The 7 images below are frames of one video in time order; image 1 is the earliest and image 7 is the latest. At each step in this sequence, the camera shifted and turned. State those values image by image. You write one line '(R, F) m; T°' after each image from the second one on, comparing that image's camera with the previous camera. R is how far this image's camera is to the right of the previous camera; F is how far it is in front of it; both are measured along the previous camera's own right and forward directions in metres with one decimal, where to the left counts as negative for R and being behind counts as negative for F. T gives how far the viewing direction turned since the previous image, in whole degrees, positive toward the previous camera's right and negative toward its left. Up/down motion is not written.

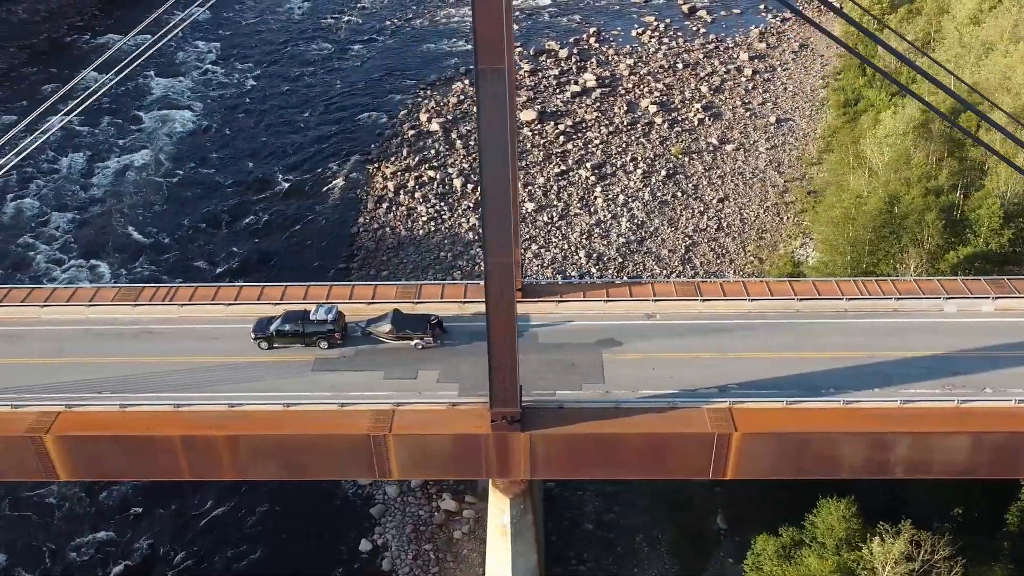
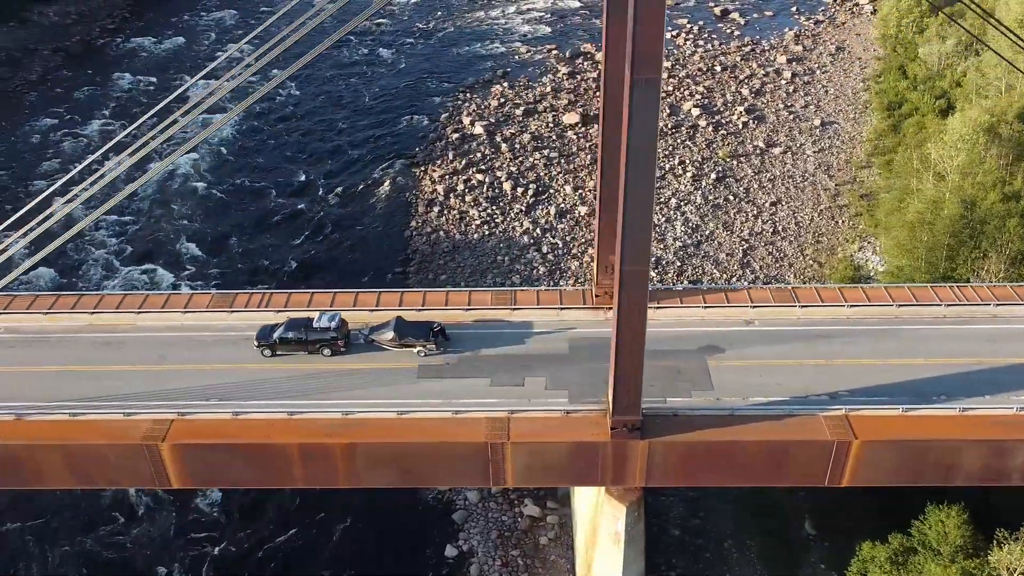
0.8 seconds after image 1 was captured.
(-2.7, 0.0) m; 0°
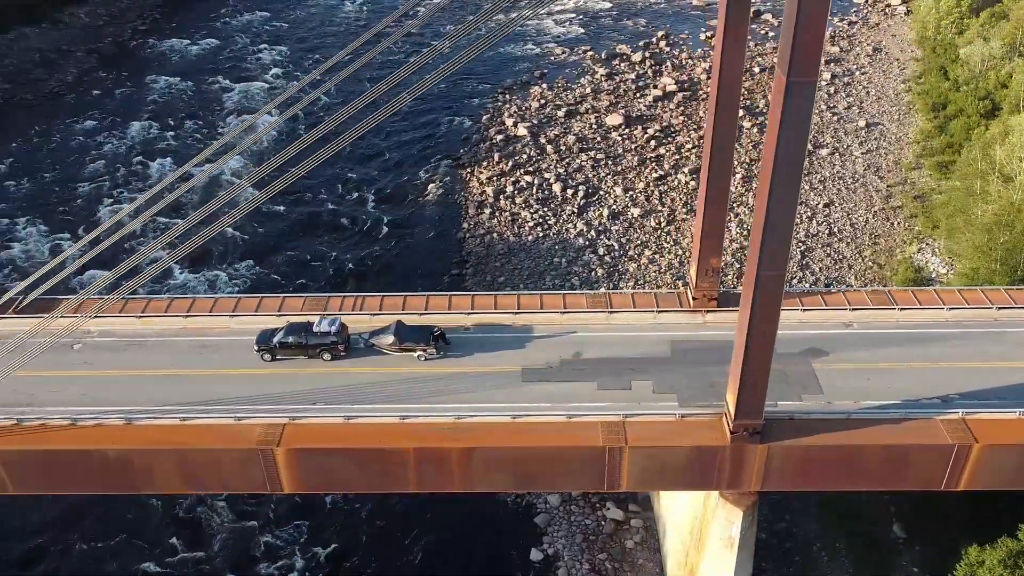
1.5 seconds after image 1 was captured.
(-2.7, +0.1) m; 0°
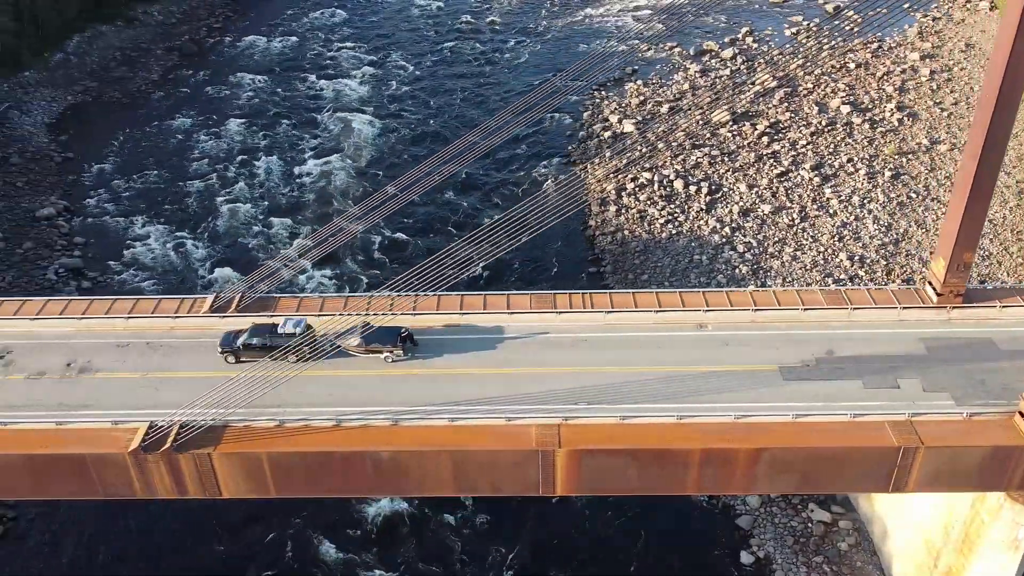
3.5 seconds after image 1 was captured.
(-6.4, +0.8) m; 0°
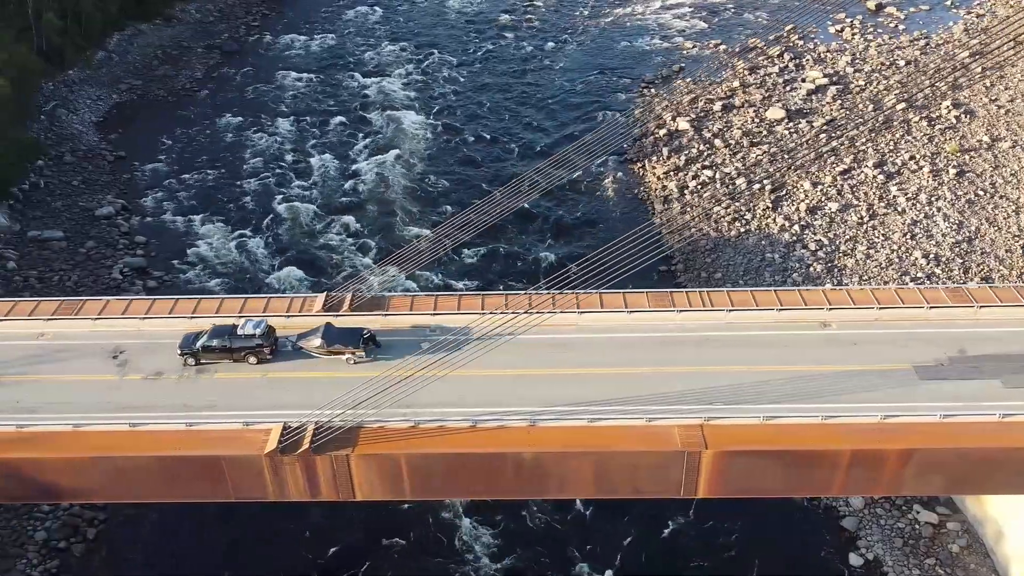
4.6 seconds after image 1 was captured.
(-3.1, +0.5) m; 0°
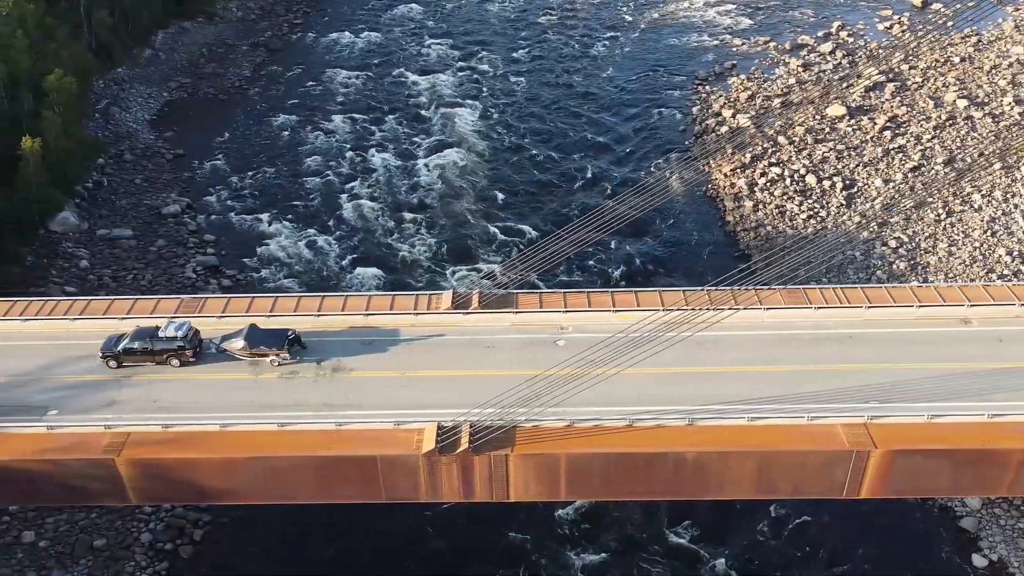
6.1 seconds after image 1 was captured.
(-3.4, +0.5) m; 0°
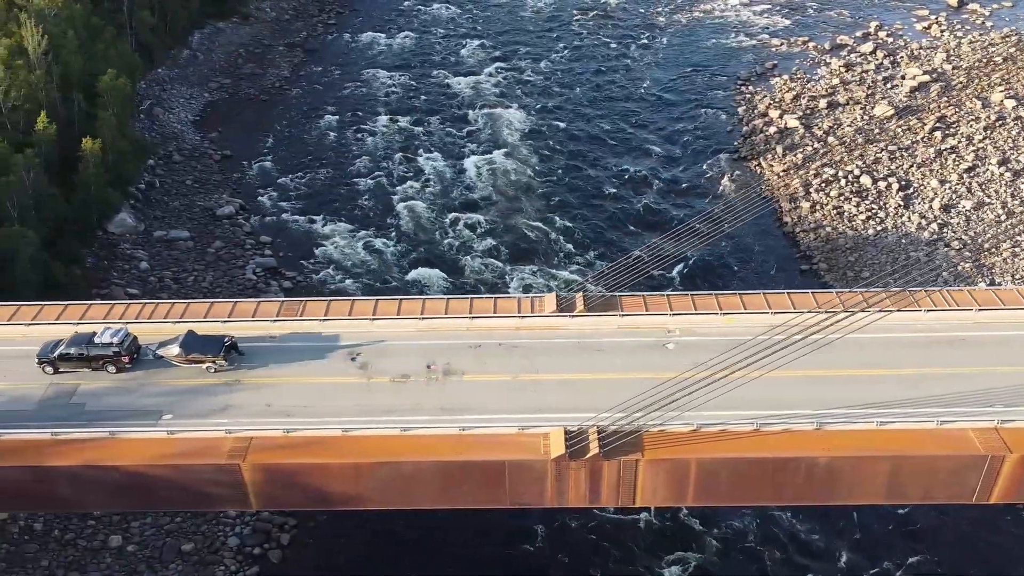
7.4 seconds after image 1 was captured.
(-2.7, +0.2) m; 0°
